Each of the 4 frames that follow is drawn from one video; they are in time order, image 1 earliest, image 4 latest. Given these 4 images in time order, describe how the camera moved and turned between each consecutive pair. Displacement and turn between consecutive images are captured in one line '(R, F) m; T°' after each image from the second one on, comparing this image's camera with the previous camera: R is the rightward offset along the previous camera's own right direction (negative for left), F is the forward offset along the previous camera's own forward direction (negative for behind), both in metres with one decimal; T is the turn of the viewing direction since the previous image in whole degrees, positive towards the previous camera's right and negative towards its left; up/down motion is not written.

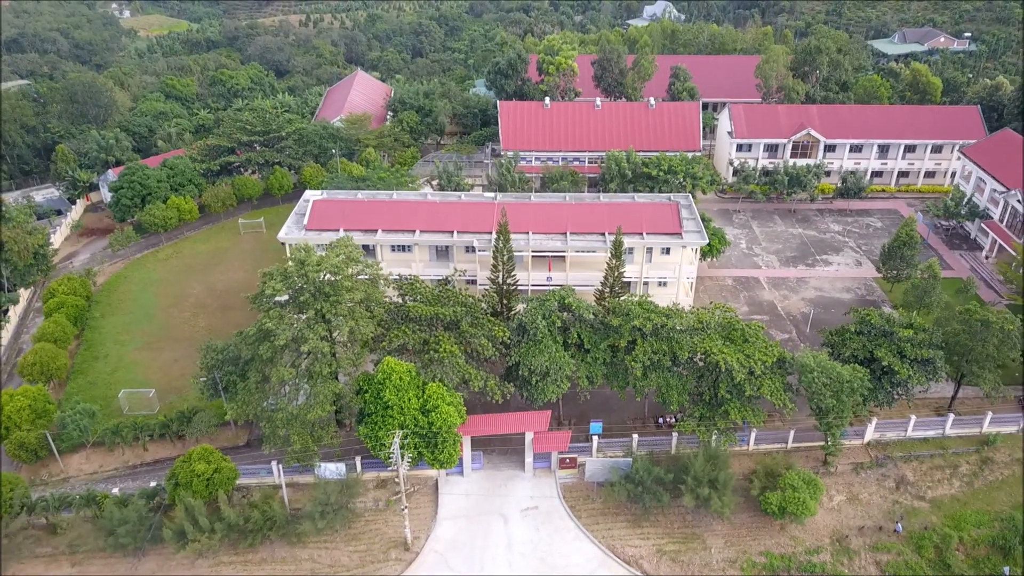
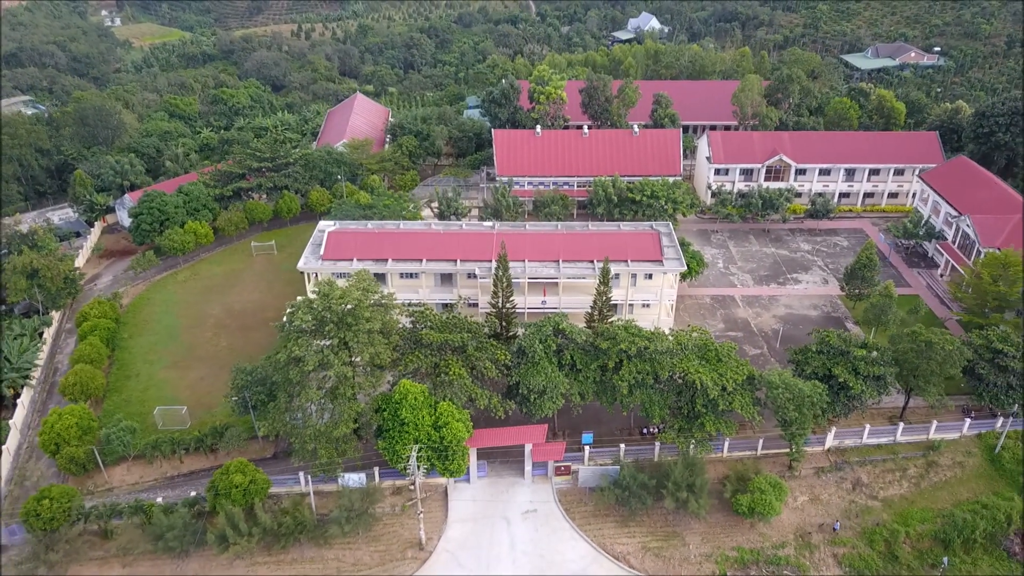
(-0.5, -2.6) m; +1°
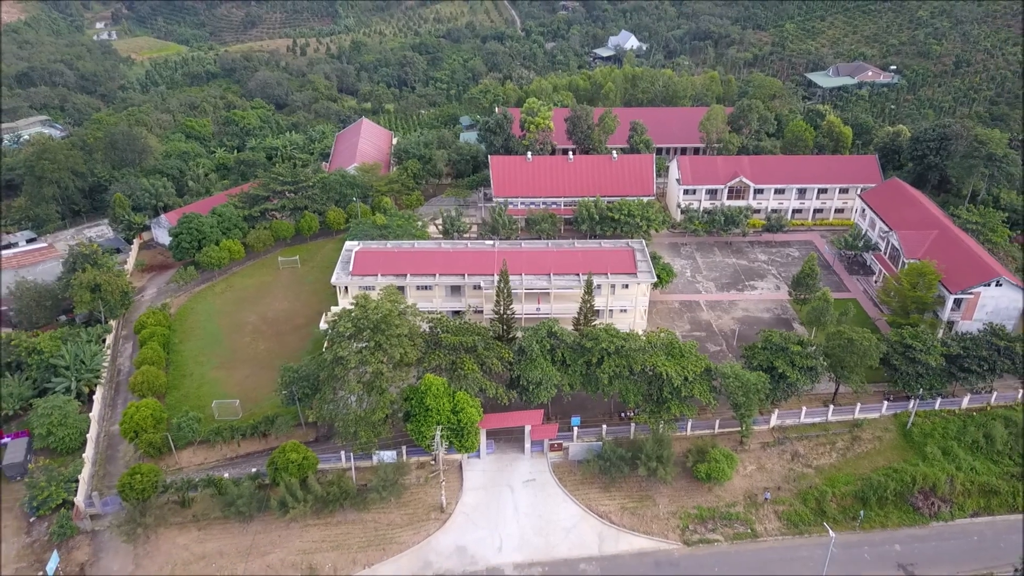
(-0.8, -5.3) m; +1°
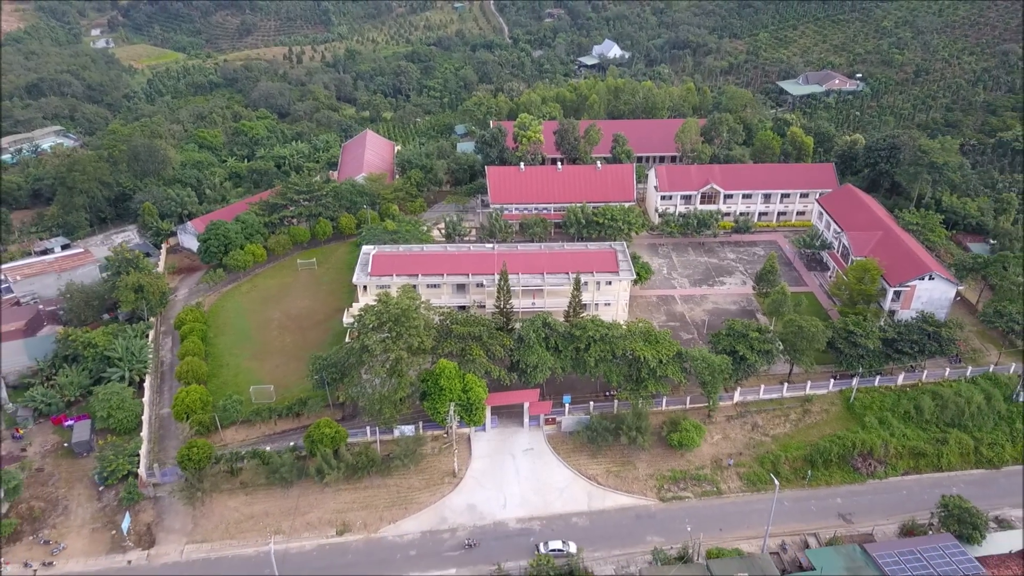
(-0.7, -4.8) m; +1°
